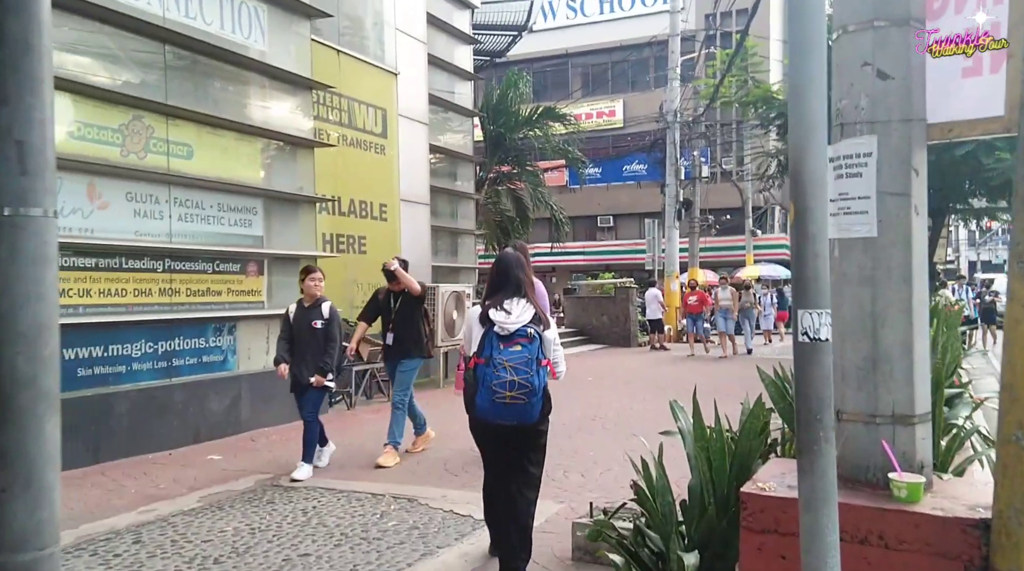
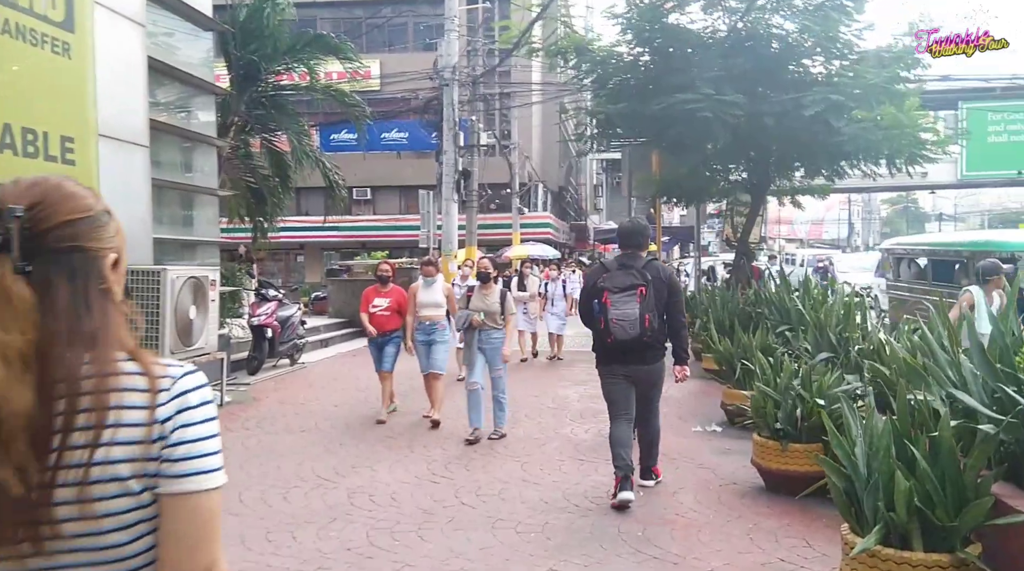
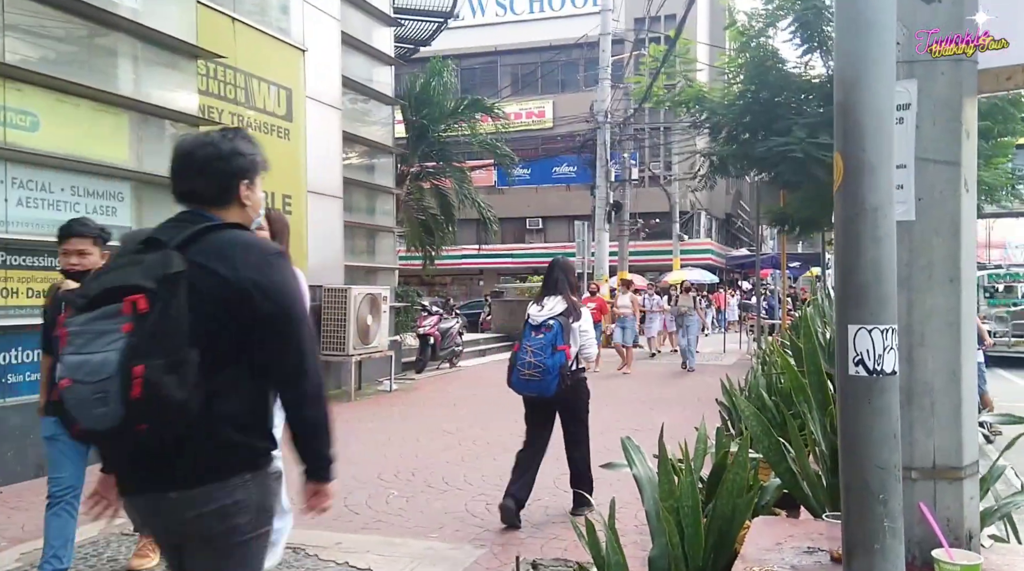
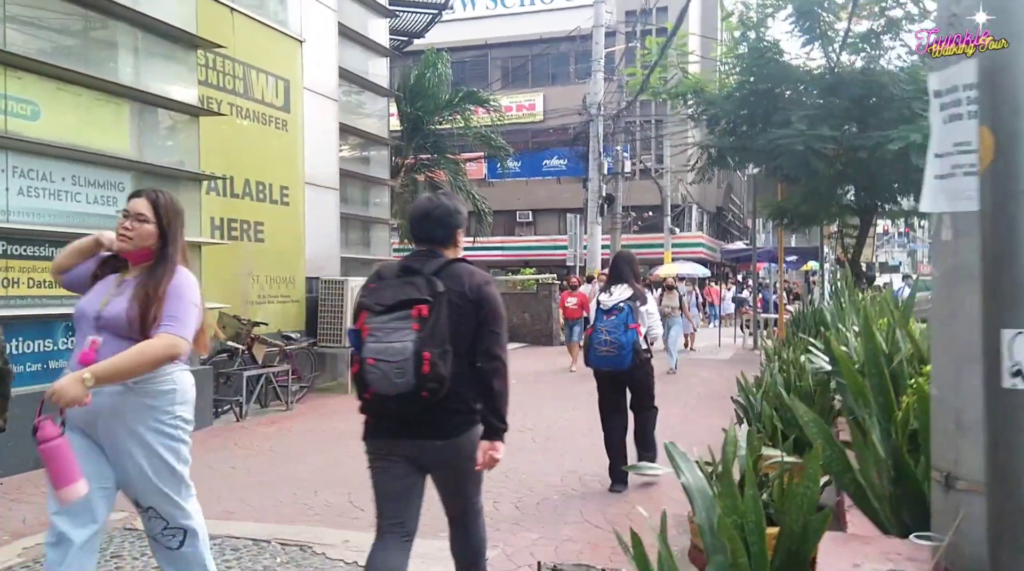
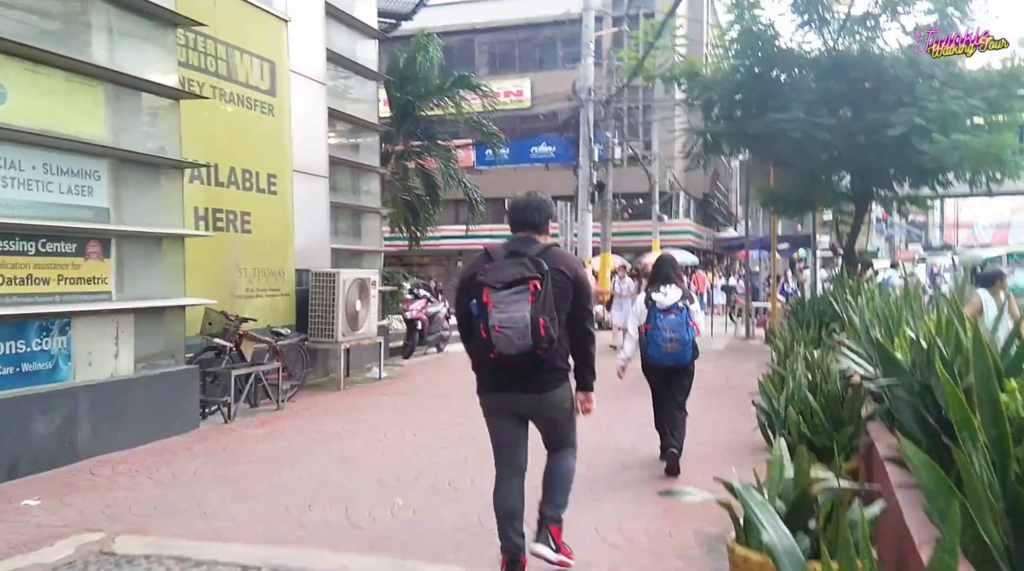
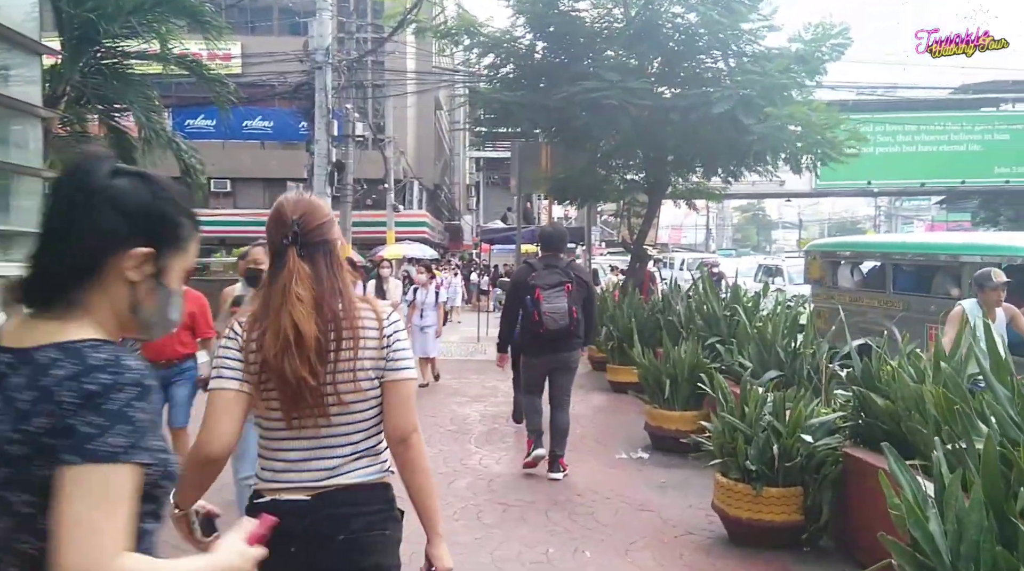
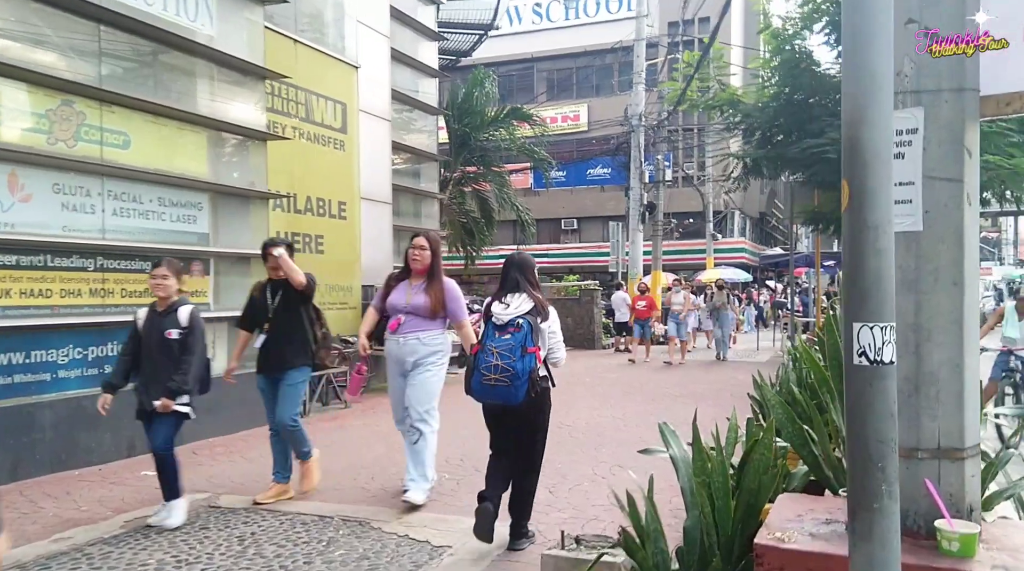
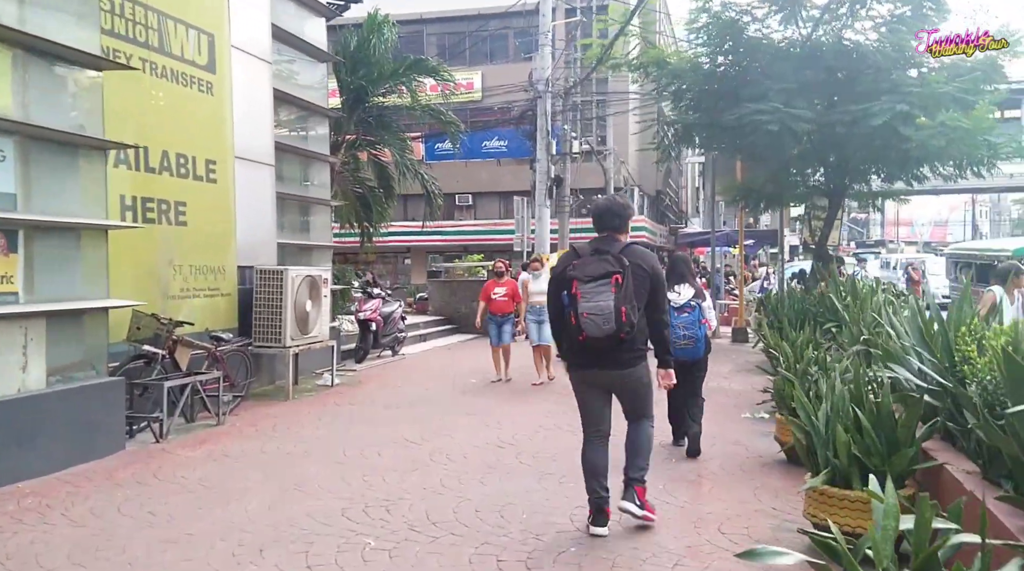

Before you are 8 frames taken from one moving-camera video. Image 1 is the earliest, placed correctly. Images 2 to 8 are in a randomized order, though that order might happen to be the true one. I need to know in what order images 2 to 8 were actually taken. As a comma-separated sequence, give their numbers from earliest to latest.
7, 3, 4, 5, 8, 2, 6
